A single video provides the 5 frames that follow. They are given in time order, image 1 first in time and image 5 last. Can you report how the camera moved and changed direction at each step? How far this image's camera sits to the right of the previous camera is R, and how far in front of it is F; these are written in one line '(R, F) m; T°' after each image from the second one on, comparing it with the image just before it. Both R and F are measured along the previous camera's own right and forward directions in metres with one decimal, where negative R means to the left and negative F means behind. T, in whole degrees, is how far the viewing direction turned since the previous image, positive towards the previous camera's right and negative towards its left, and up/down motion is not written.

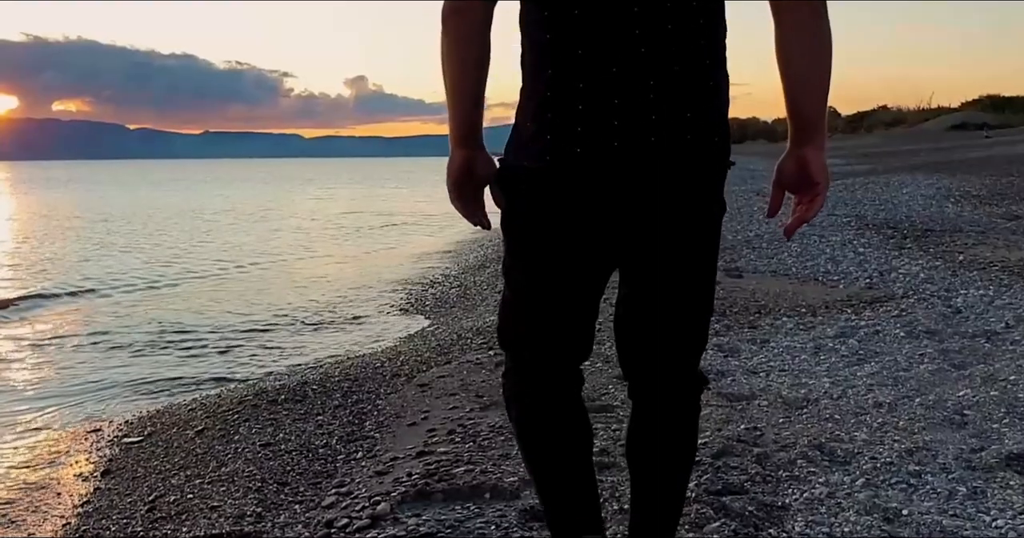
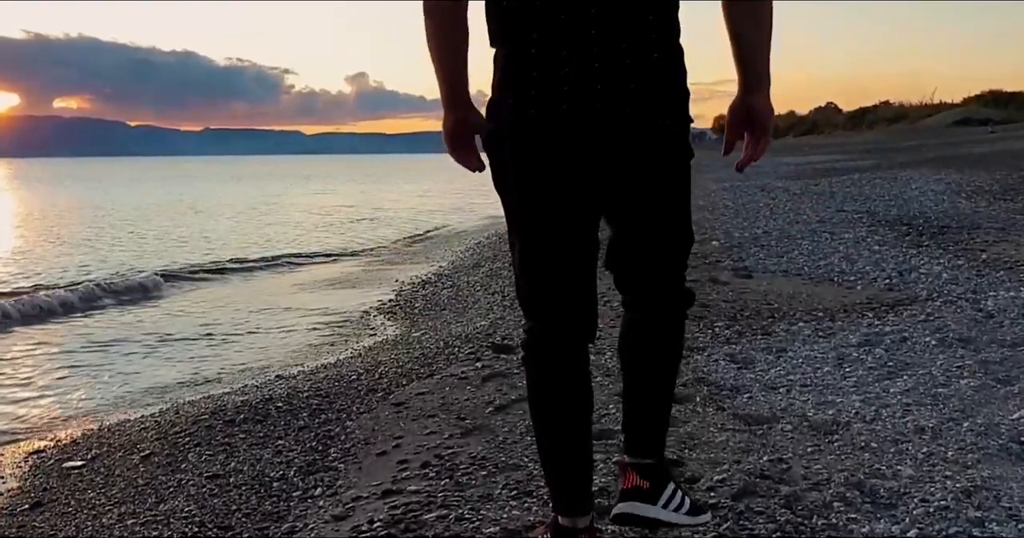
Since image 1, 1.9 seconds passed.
(+0.1, +0.7) m; 0°
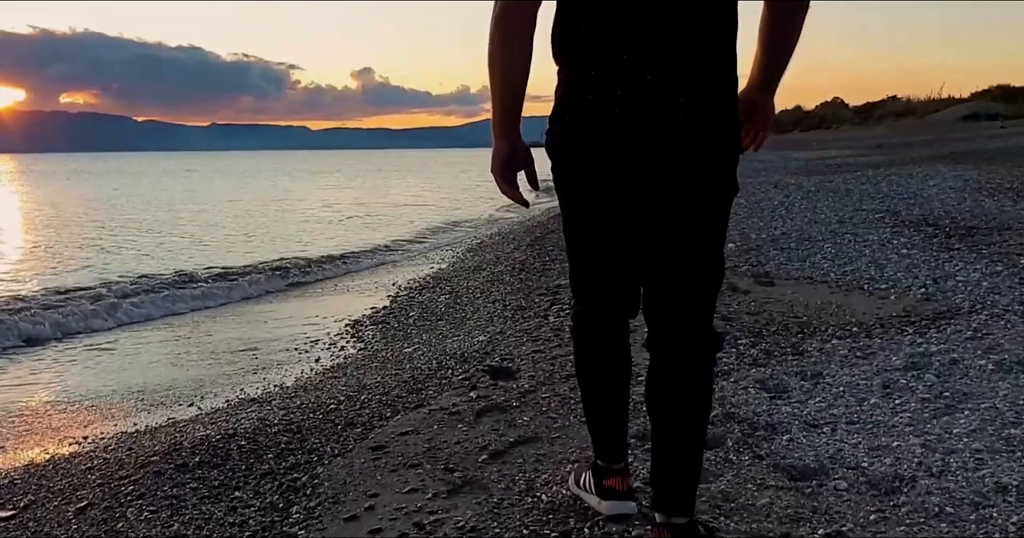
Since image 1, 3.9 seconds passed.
(0.0, +0.8) m; 0°
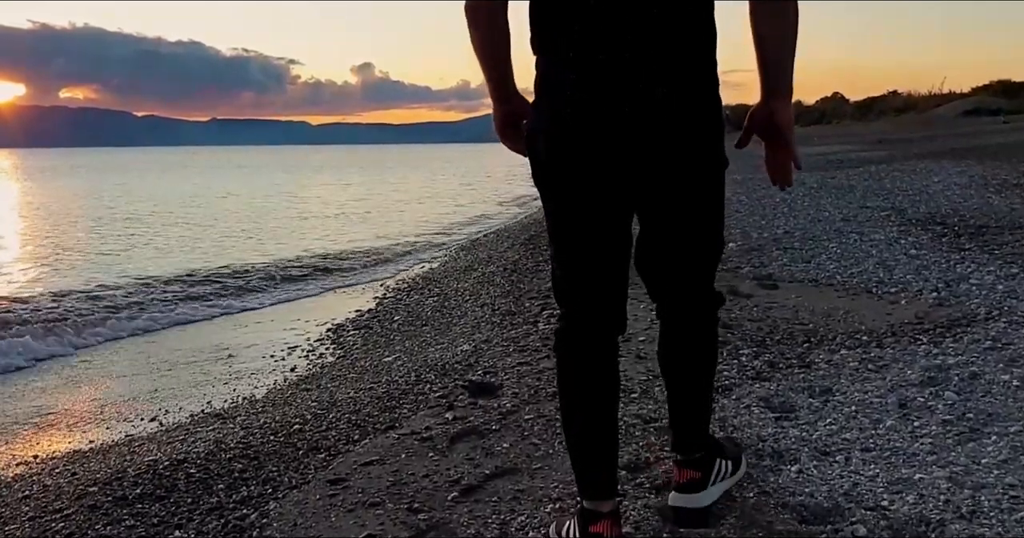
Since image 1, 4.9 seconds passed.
(+0.1, +0.5) m; 0°
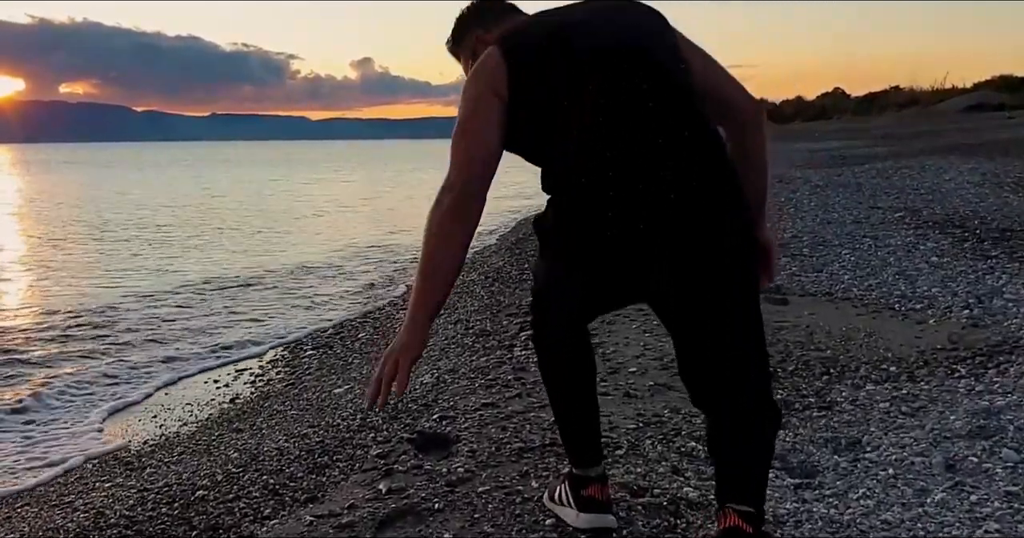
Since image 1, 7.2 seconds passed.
(+0.2, +1.1) m; 0°
